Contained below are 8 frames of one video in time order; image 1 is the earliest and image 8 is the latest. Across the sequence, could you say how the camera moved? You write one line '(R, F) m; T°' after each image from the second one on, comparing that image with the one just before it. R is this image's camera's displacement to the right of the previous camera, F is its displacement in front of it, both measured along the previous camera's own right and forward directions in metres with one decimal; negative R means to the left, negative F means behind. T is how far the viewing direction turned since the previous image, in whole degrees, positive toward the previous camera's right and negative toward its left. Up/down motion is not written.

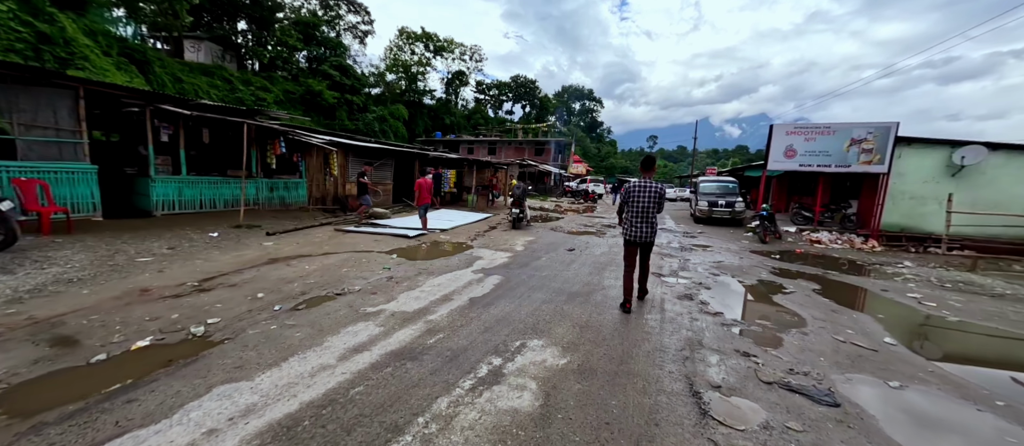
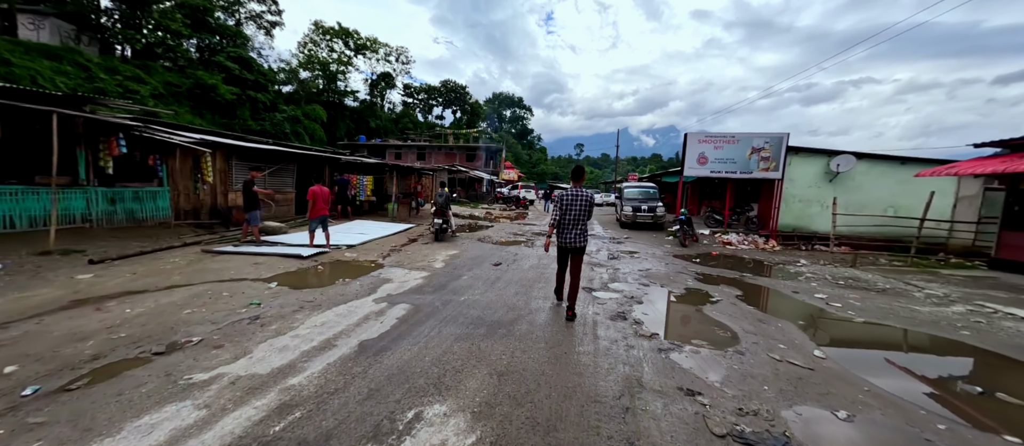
(+0.4, +0.8) m; +11°
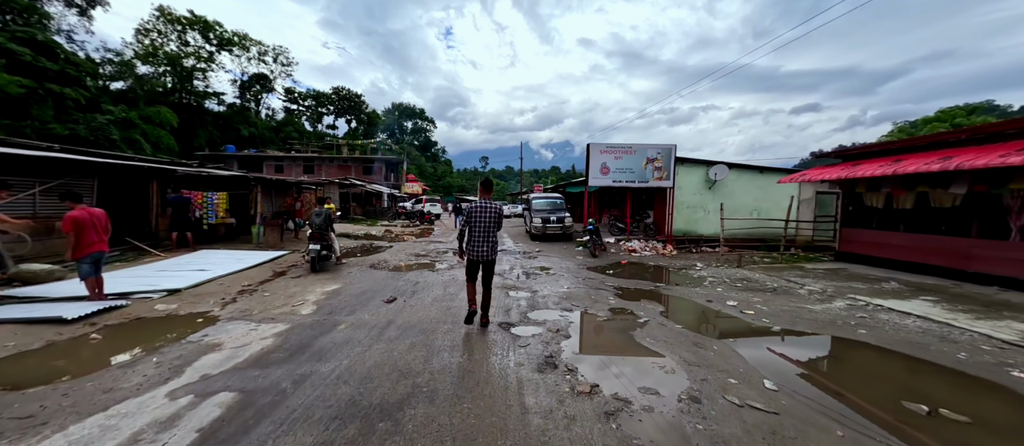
(+0.2, +1.1) m; +15°
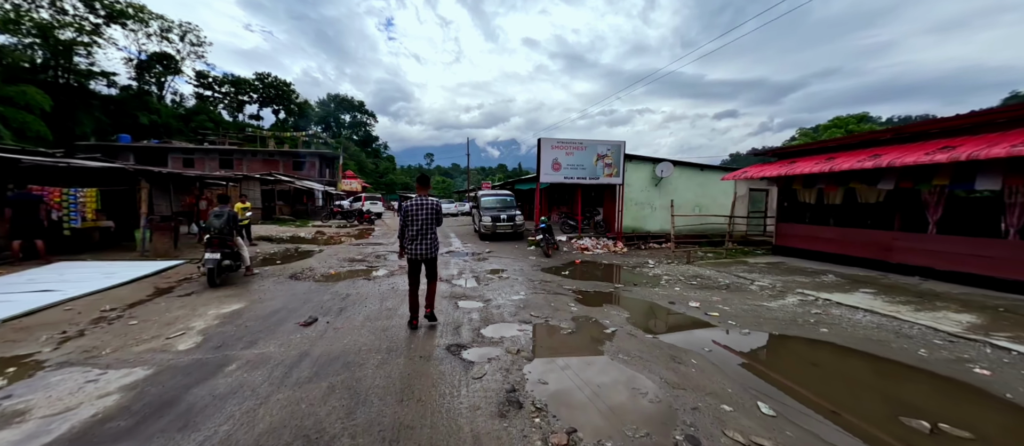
(0.0, +0.8) m; +9°
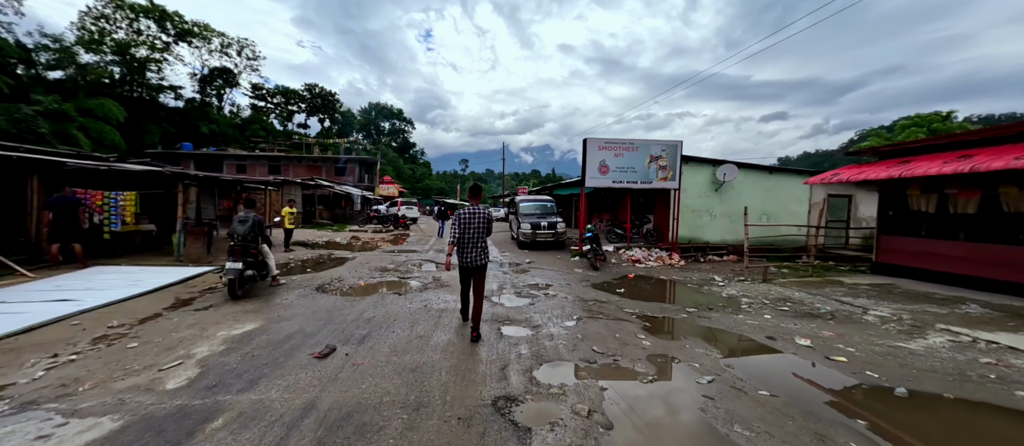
(-0.3, +0.9) m; -5°
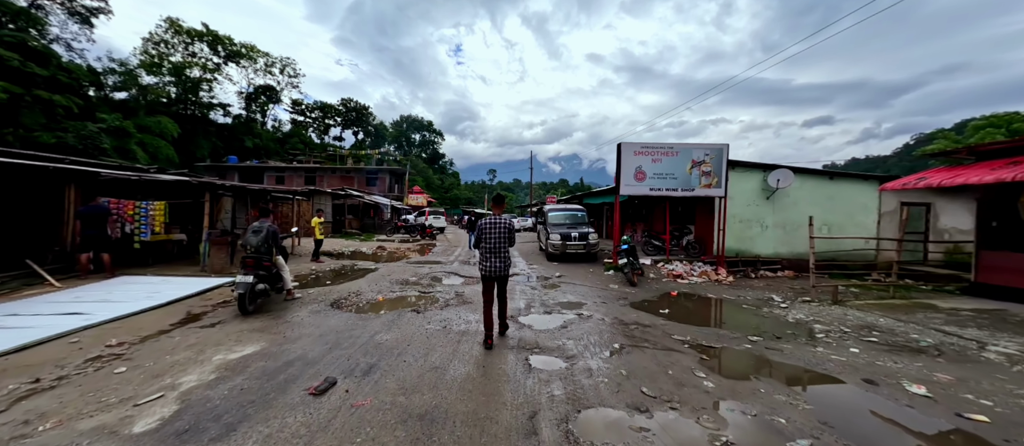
(0.0, +0.6) m; -5°
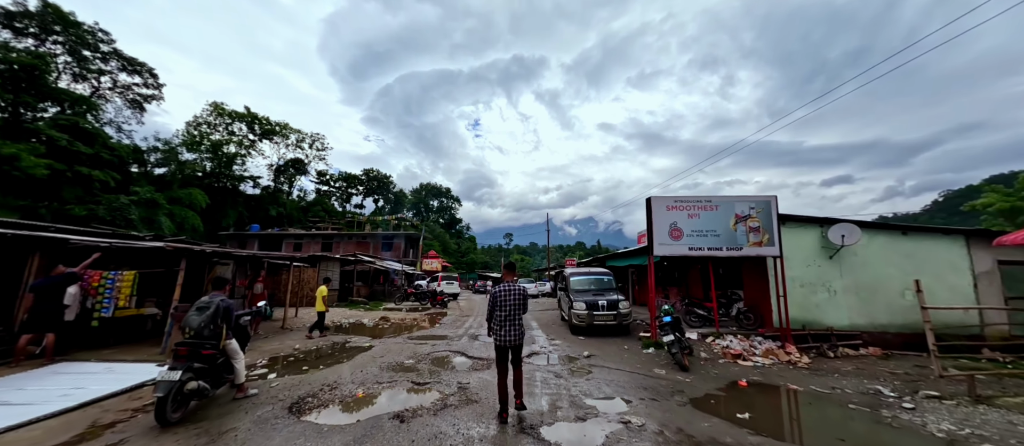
(0.0, +1.3) m; -3°
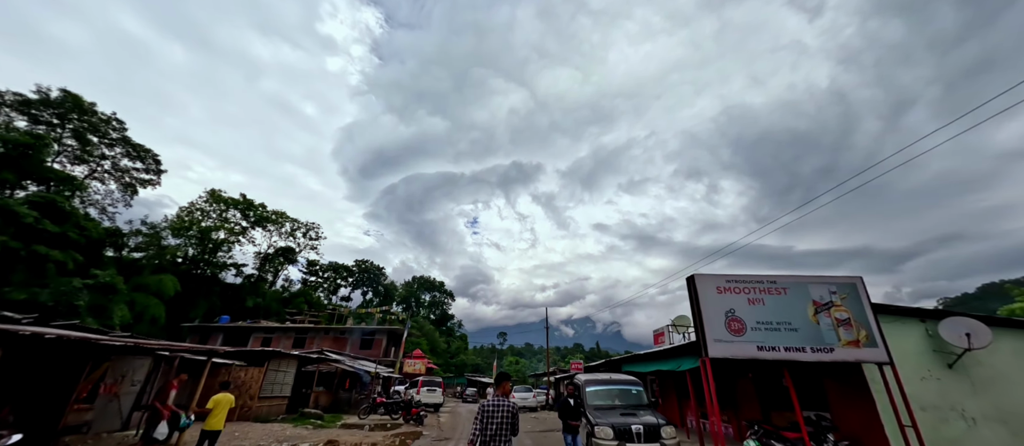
(-0.1, +2.2) m; 0°
